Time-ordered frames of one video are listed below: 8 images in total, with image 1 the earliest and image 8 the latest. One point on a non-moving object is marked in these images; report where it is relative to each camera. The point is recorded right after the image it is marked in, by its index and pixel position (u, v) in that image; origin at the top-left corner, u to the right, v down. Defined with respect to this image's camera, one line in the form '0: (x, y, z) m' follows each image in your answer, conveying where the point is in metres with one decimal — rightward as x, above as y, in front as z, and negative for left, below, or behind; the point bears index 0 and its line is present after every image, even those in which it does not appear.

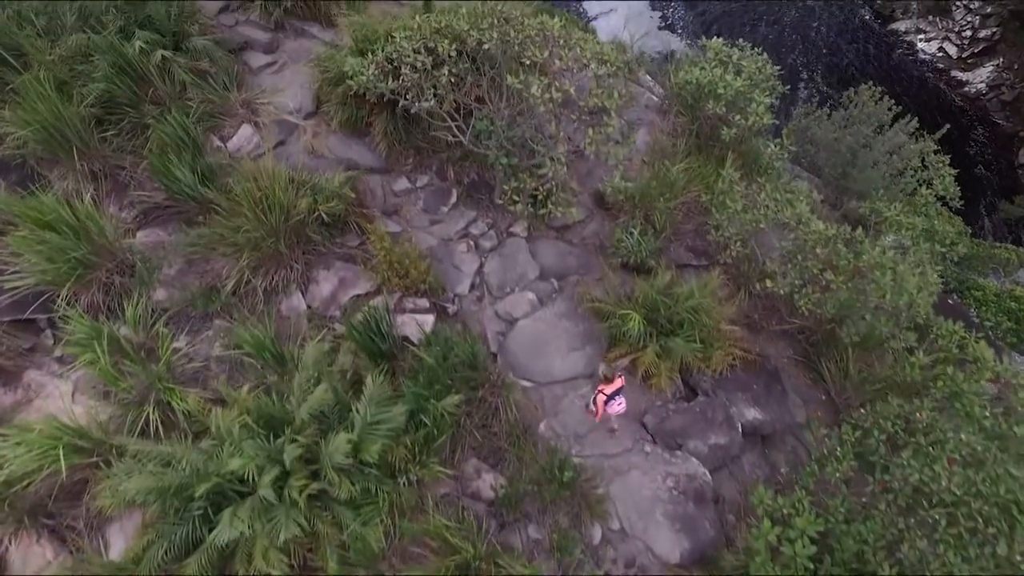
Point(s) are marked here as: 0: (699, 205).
0: (+3.8, +1.7, +7.4) m
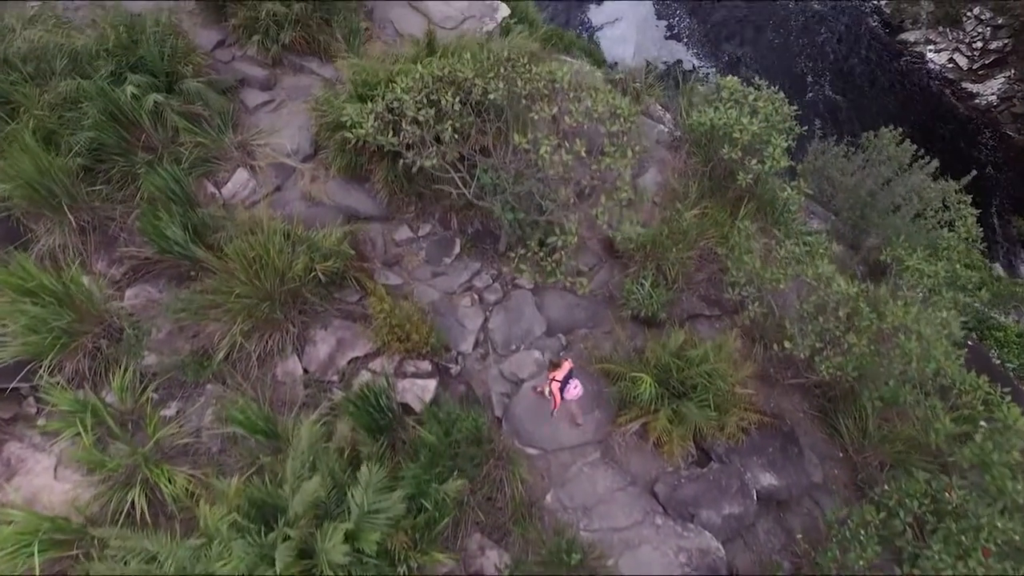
0: (+3.9, +0.7, +7.1) m
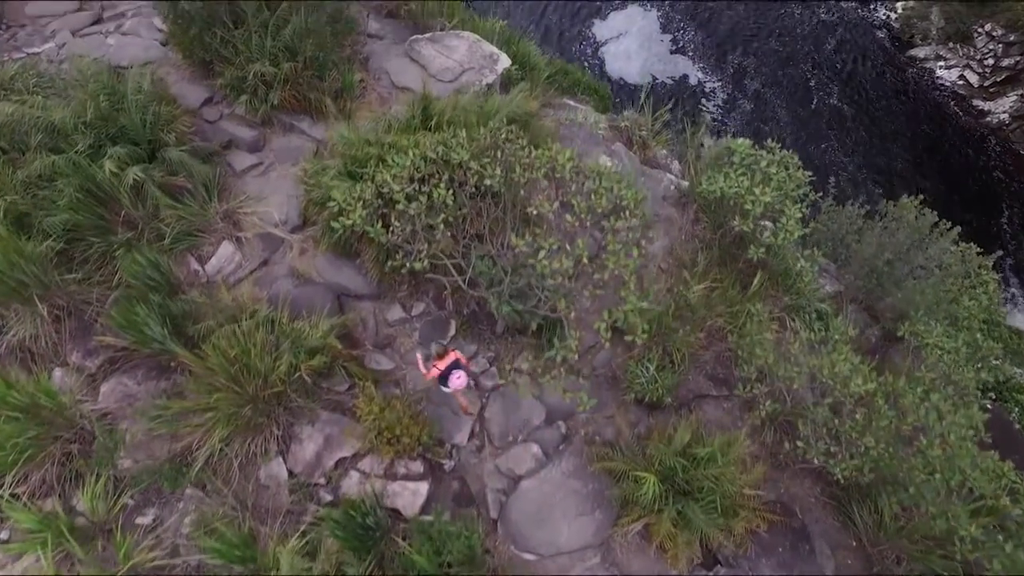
0: (+3.9, -0.8, +6.7) m
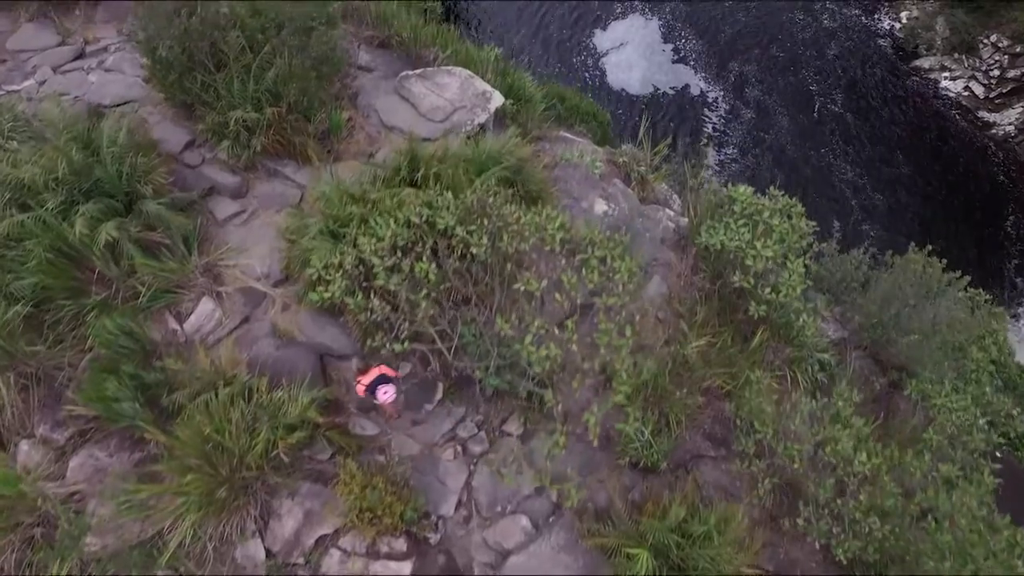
0: (+3.7, -1.8, +6.5) m
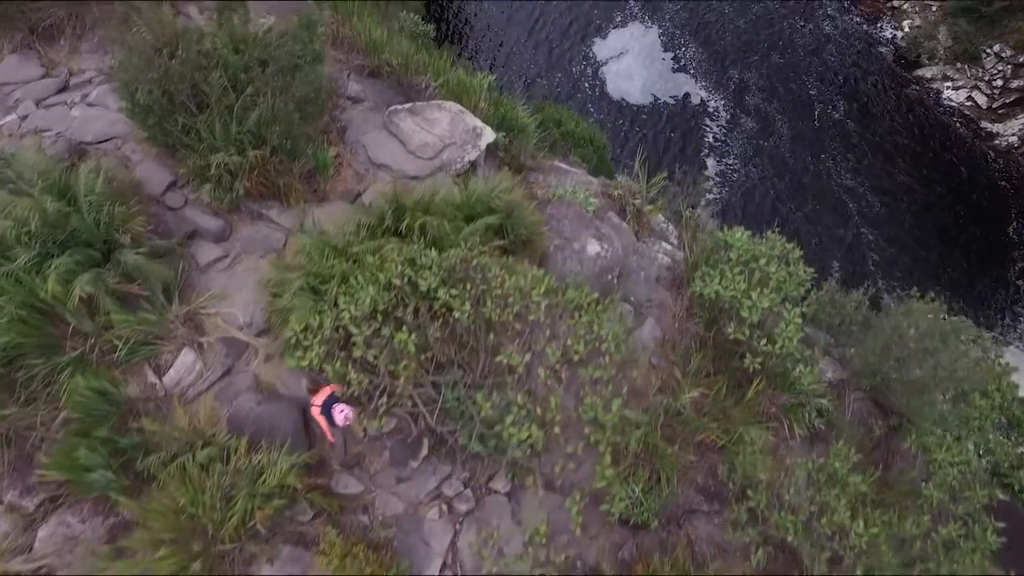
0: (+3.5, -2.7, +6.3) m
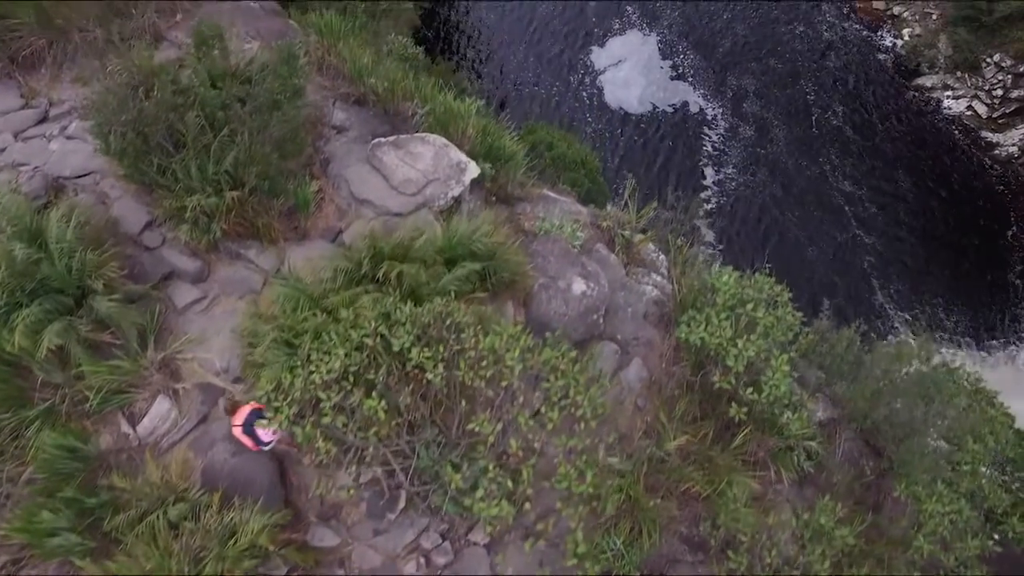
0: (+3.2, -3.5, +6.2) m
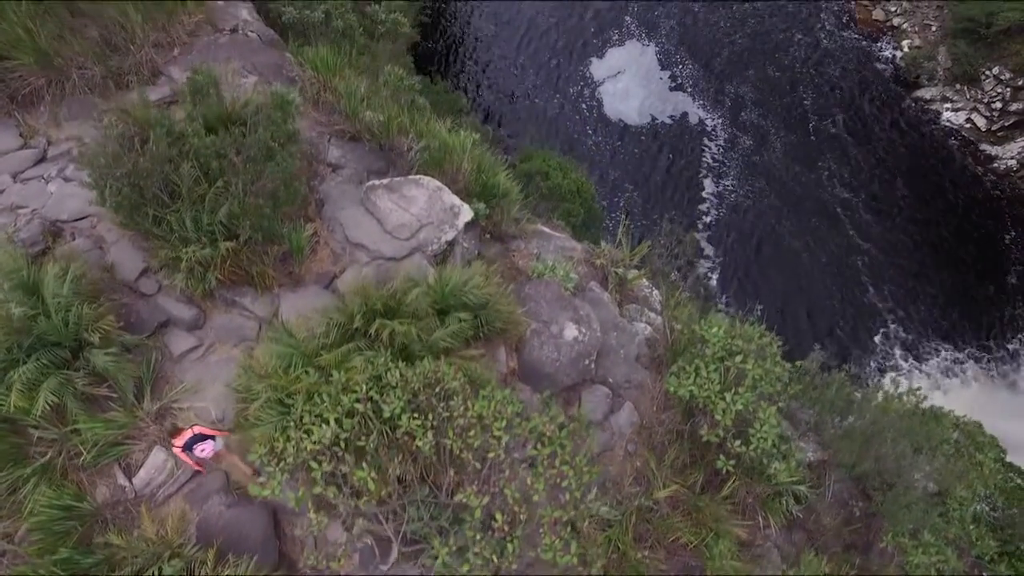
0: (+3.0, -4.4, +6.2) m
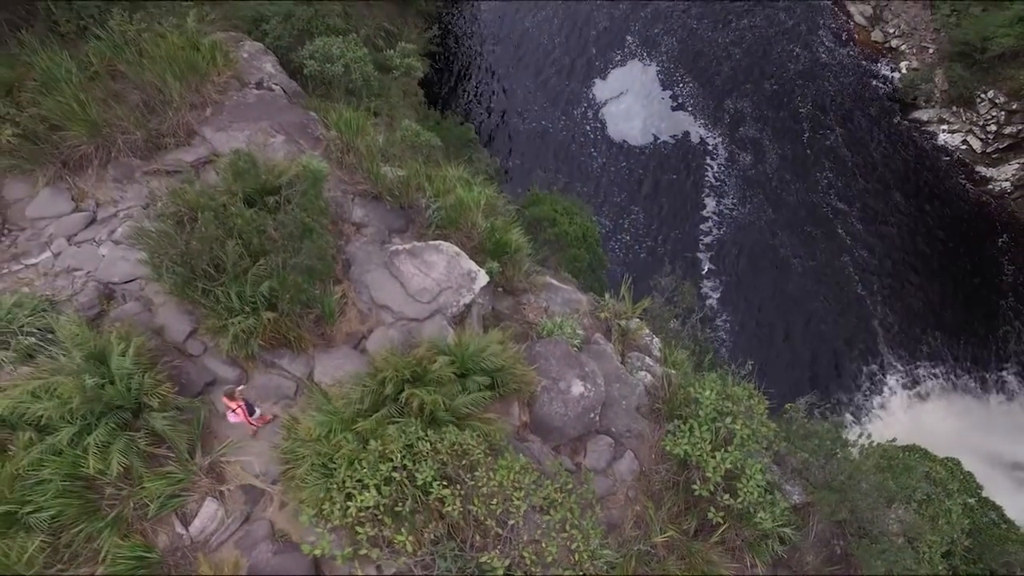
0: (+3.3, -5.7, +7.0) m
